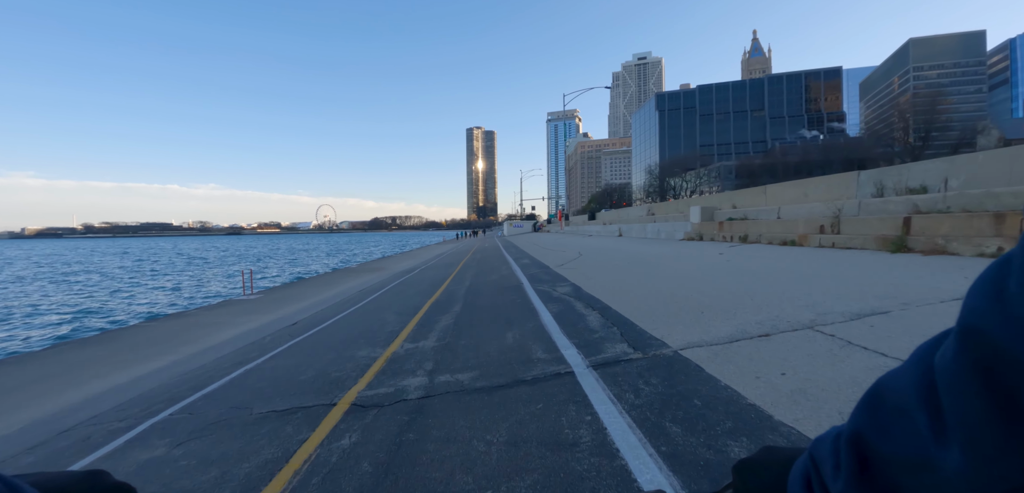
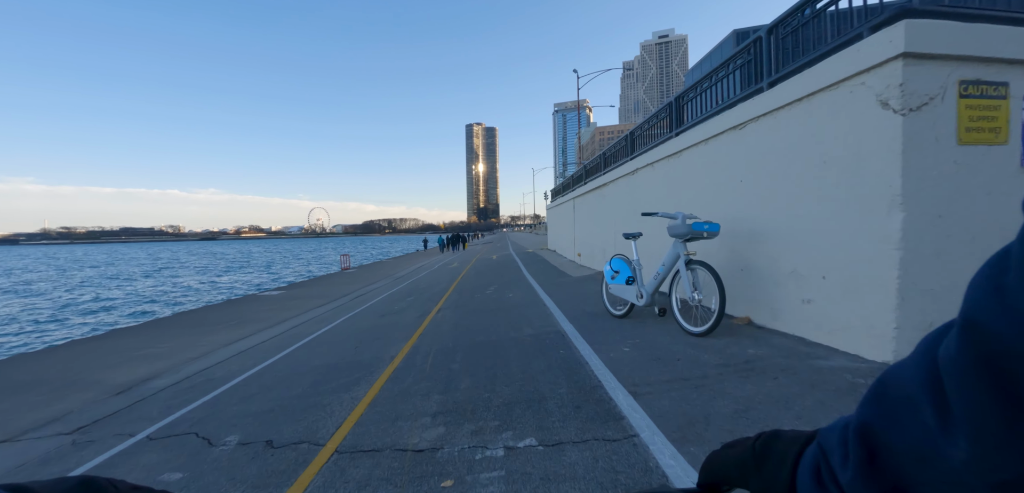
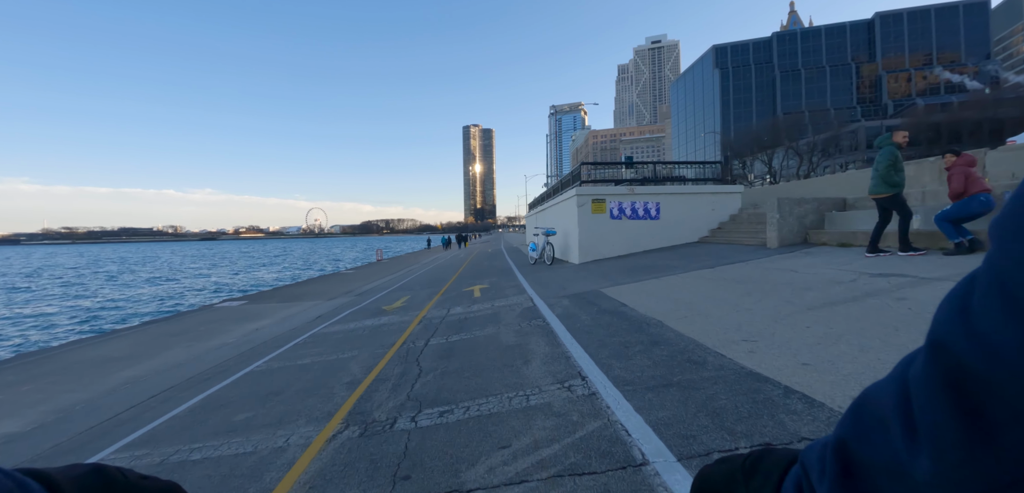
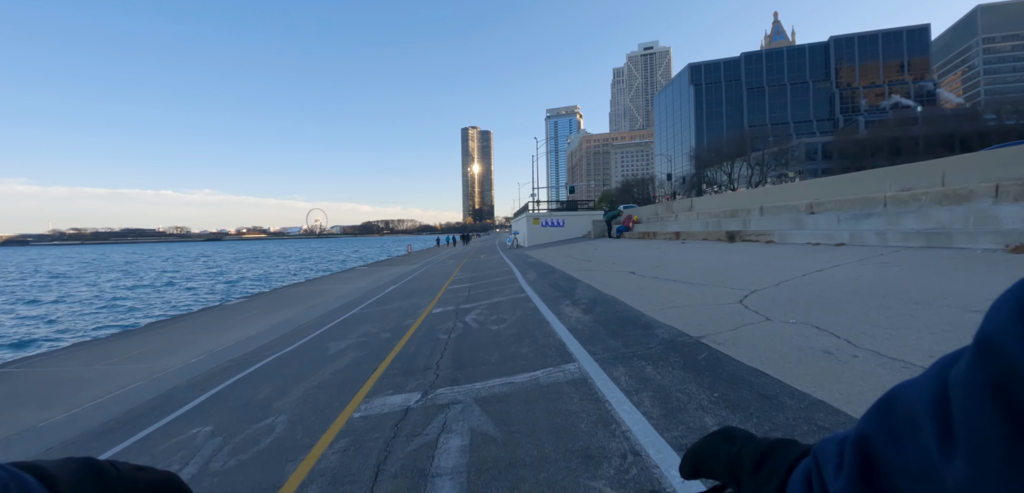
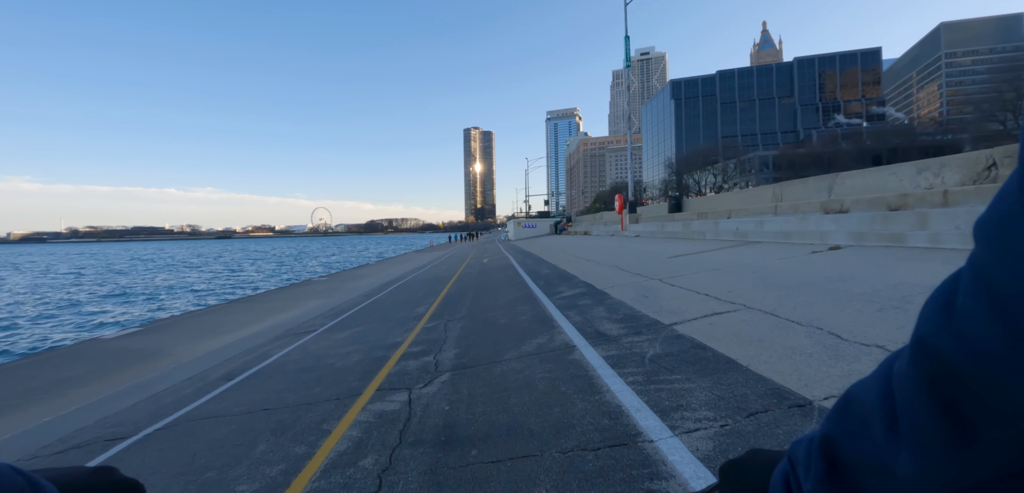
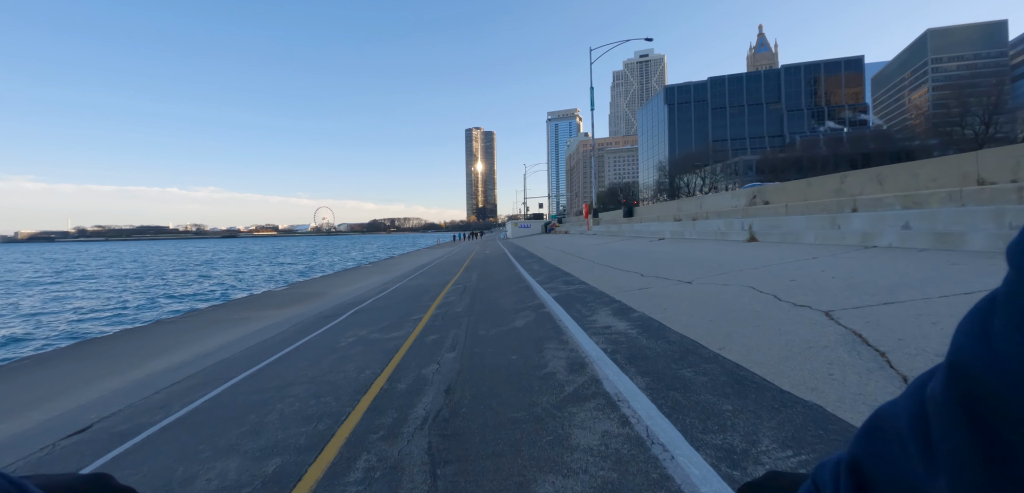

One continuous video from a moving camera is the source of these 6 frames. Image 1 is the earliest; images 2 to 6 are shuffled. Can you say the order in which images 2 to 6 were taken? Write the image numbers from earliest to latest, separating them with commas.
6, 5, 4, 3, 2
